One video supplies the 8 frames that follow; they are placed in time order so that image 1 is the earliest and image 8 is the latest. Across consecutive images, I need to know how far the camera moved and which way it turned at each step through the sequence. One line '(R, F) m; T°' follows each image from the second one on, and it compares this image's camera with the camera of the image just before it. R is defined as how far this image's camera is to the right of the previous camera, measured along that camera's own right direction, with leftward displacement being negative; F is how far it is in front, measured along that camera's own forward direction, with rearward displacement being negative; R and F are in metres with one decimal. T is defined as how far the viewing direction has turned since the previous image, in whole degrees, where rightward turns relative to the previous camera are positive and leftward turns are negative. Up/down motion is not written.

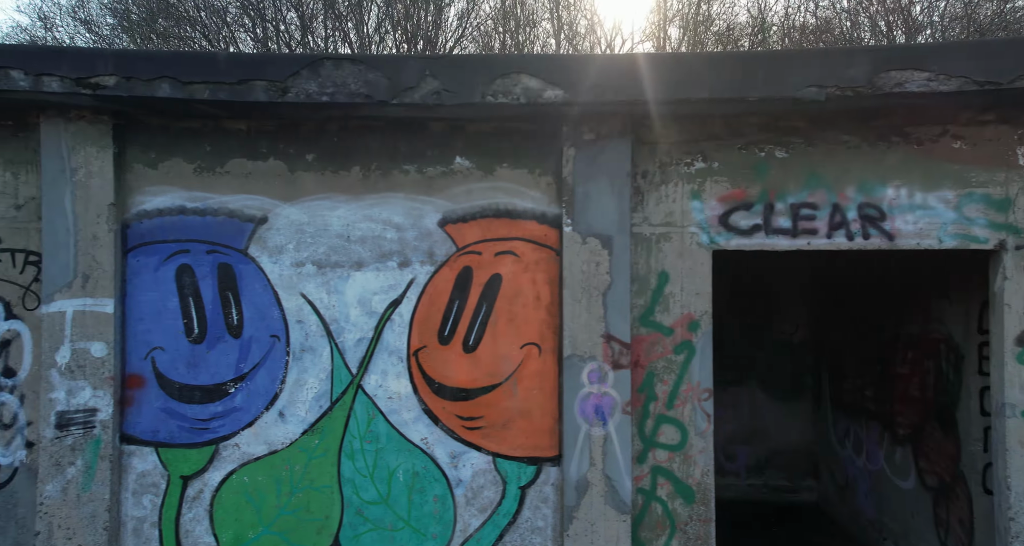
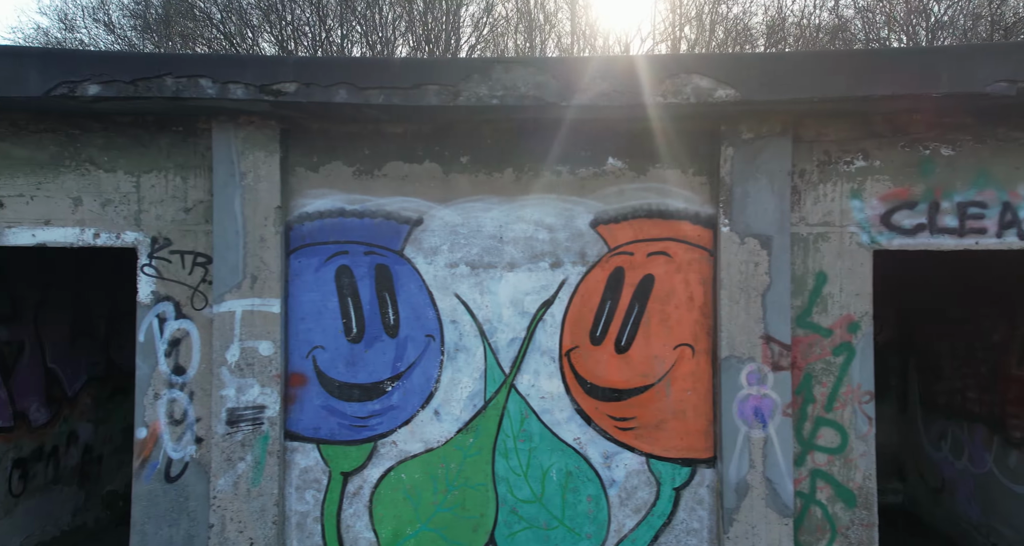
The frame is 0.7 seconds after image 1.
(-0.6, 0.0) m; -3°
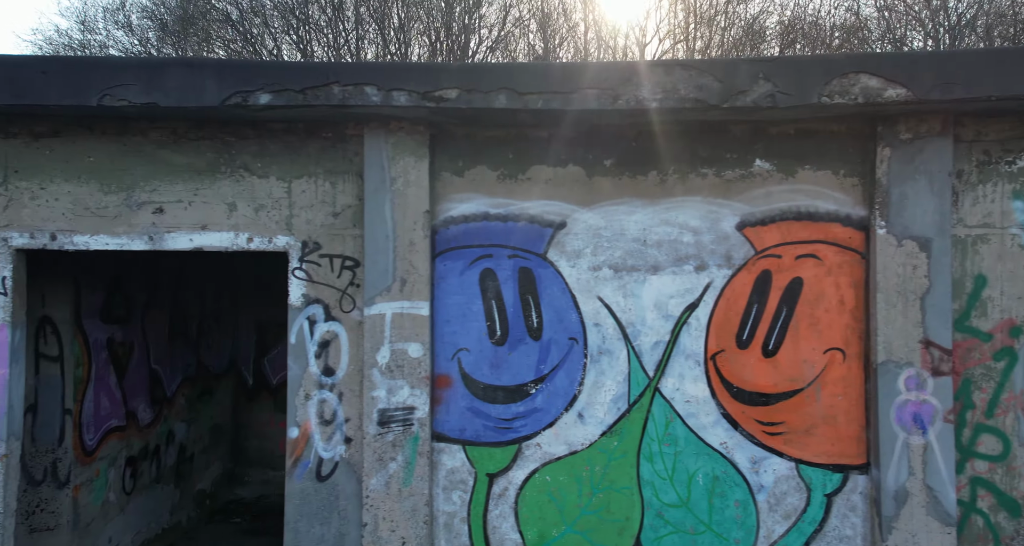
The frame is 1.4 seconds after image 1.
(-0.5, 0.0) m; -3°
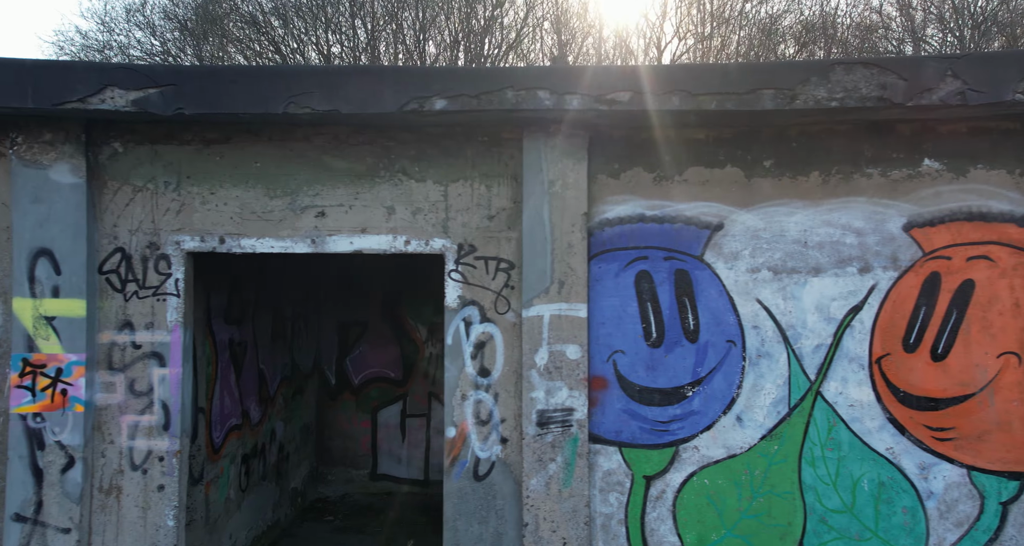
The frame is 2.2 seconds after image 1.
(-0.6, 0.0) m; -3°
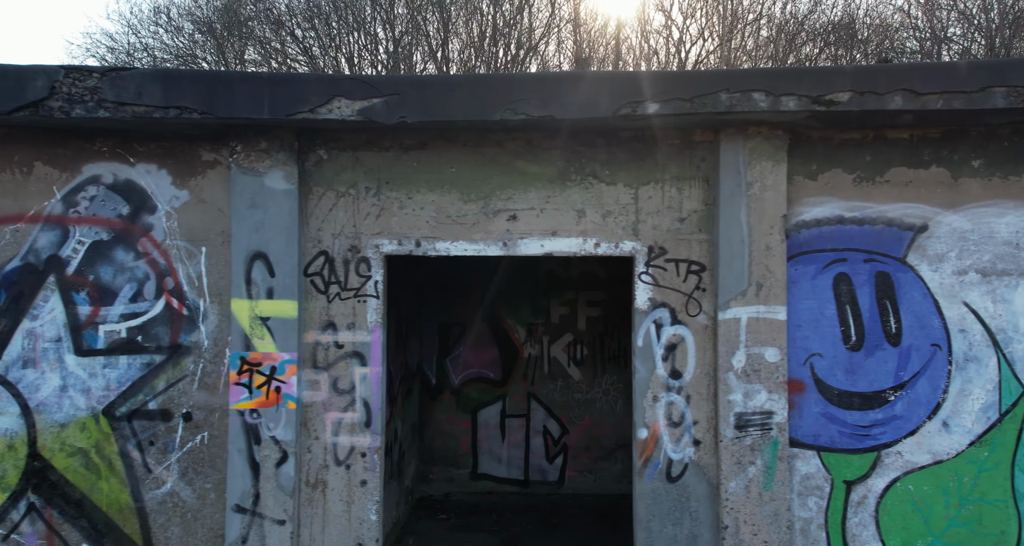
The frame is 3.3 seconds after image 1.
(-0.7, -0.1) m; -4°
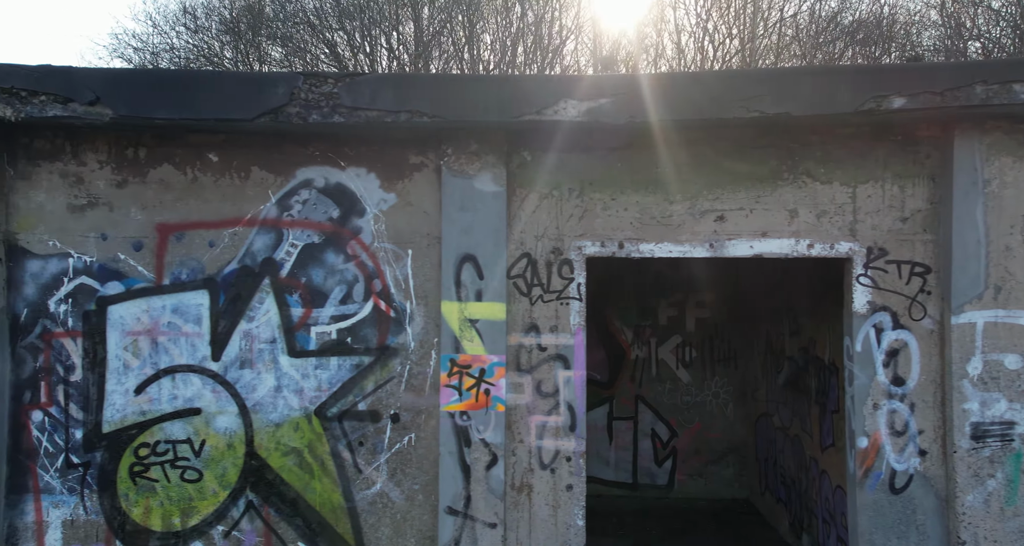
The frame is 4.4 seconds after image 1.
(-0.8, 0.0) m; -5°
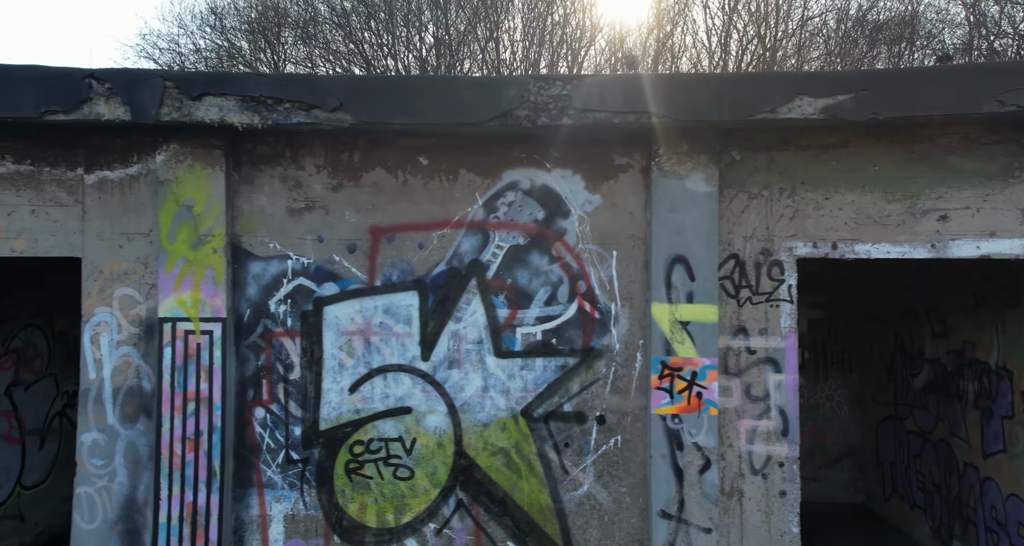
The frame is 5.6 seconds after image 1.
(-0.8, 0.0) m; -5°
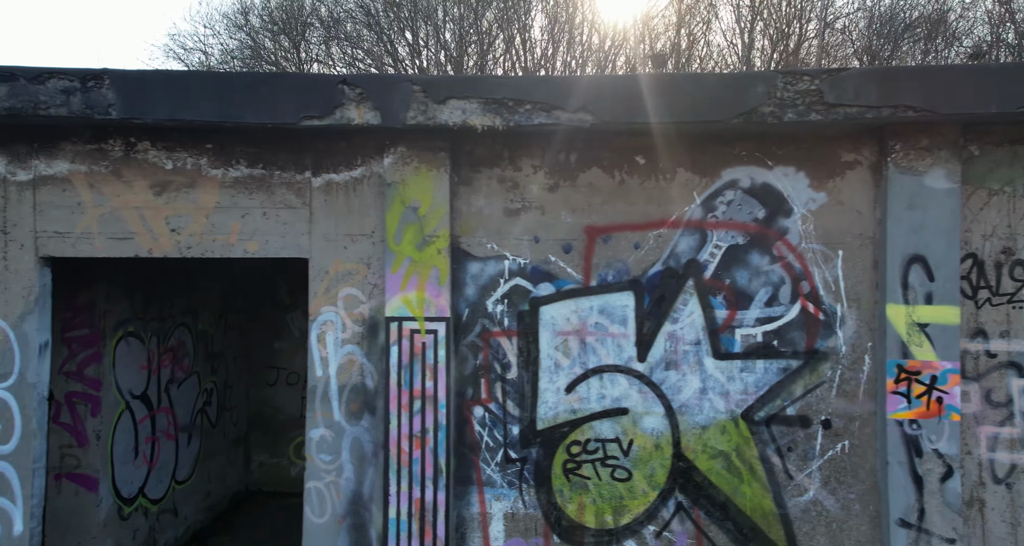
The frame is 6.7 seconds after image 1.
(-0.8, 0.0) m; -5°
